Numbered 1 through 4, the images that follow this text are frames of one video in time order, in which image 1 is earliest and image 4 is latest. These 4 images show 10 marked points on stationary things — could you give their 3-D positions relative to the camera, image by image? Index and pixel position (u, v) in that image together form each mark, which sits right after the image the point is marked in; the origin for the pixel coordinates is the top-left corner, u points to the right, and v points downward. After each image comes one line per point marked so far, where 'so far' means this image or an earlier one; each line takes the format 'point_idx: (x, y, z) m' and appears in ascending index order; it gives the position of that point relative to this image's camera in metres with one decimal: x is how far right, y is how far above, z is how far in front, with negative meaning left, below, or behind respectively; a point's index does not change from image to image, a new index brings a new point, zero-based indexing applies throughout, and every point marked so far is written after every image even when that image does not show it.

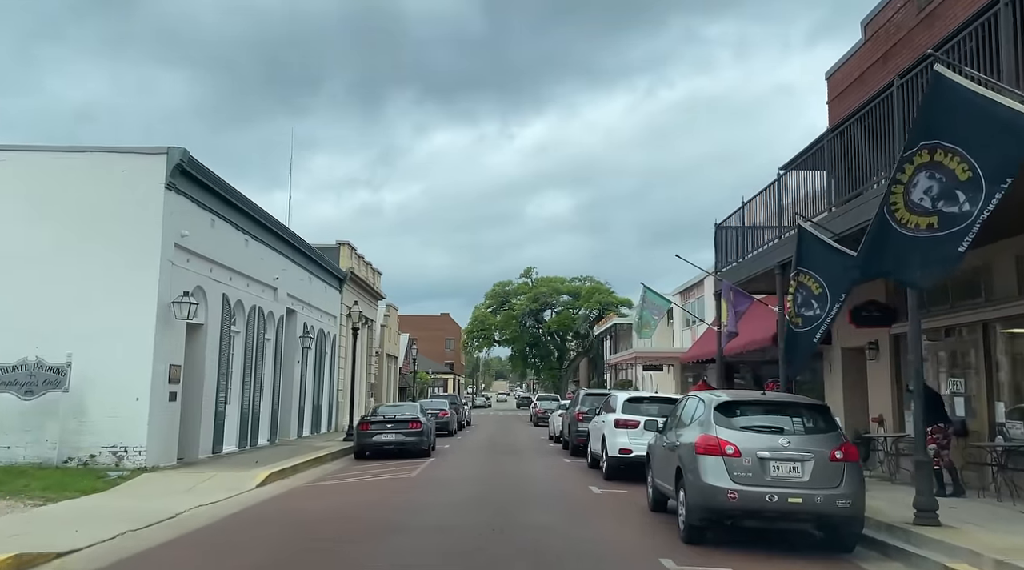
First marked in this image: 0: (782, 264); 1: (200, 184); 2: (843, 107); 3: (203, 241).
0: (+4.5, +0.4, +14.1) m
1: (-6.4, +2.0, +17.3) m
2: (+6.9, +3.7, +17.6) m
3: (-6.5, +0.9, +18.1) m
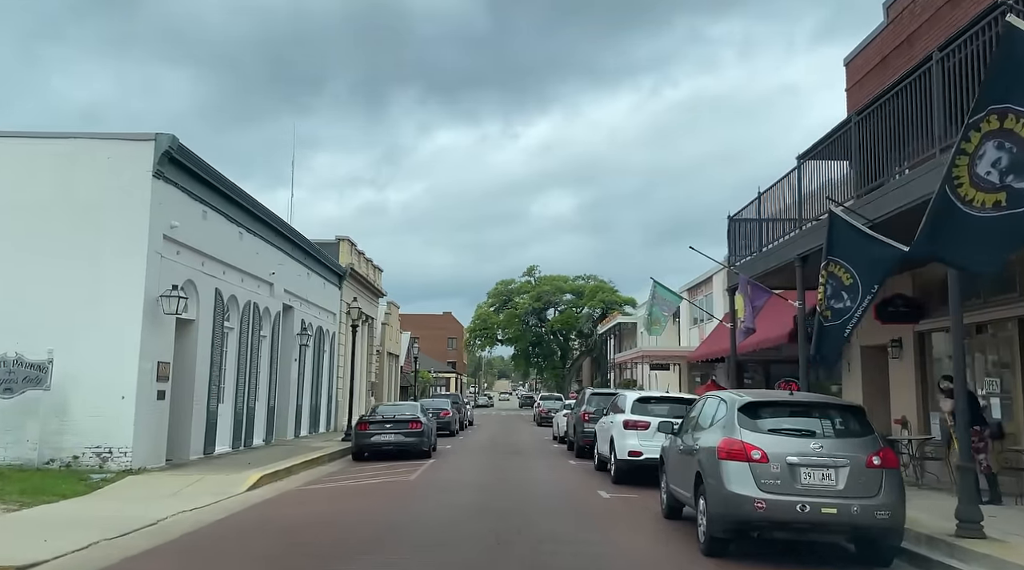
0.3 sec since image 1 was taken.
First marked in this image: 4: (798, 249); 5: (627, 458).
0: (+4.6, +0.5, +13.4) m
1: (-6.3, +2.2, +16.6) m
2: (+6.9, +3.8, +16.8) m
3: (-6.5, +1.1, +17.3) m
4: (+4.5, +0.6, +13.5) m
5: (+2.0, -3.0, +15.0) m
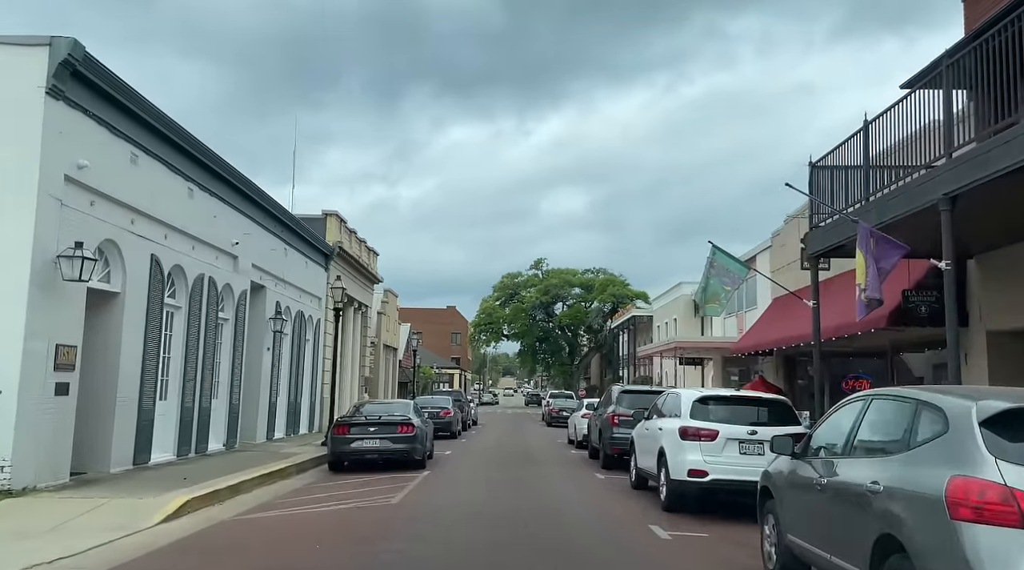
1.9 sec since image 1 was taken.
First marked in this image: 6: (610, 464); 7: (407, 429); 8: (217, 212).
0: (+4.8, +1.0, +9.4) m
1: (-6.0, +2.7, +12.7) m
2: (+7.2, +4.3, +12.8) m
3: (-6.2, +1.7, +13.4) m
4: (+4.8, +1.1, +9.5) m
5: (+2.3, -2.5, +11.0) m
6: (+2.1, -3.8, +18.1) m
7: (-2.1, -2.9, +17.0) m
8: (-6.2, +1.5, +17.8) m
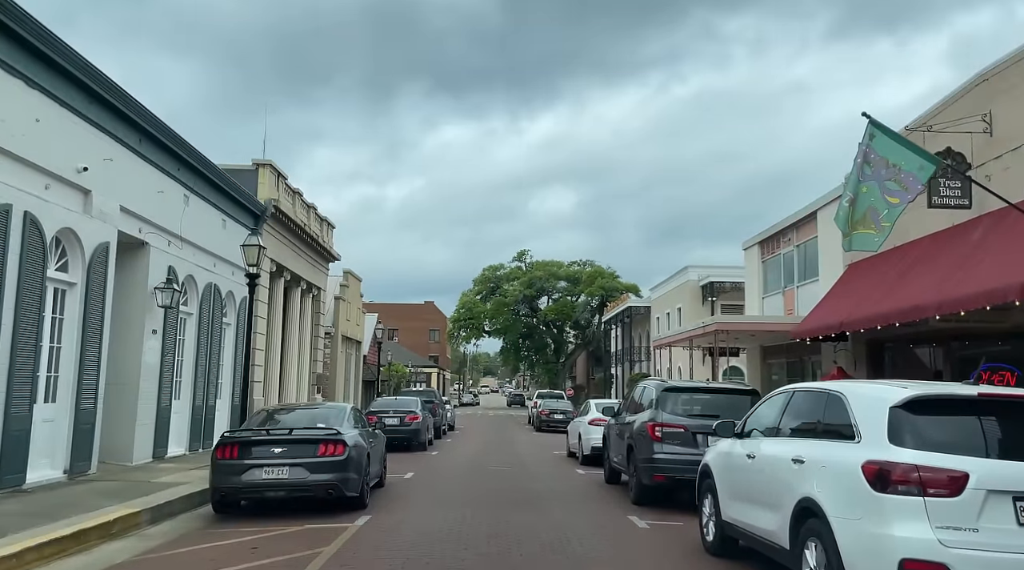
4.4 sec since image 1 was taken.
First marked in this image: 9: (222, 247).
0: (+4.8, +1.8, +3.4) m
1: (-6.1, +3.5, +6.4) m
2: (+7.1, +5.1, +6.9) m
3: (-6.3, +2.4, +7.2) m
4: (+4.8, +1.9, +3.5) m
5: (+2.2, -1.7, +5.0) m
6: (+1.9, -3.0, +12.0) m
7: (-2.3, -2.1, +10.9) m
8: (-6.3, +2.3, +11.6) m
9: (-6.4, +0.8, +18.9) m
